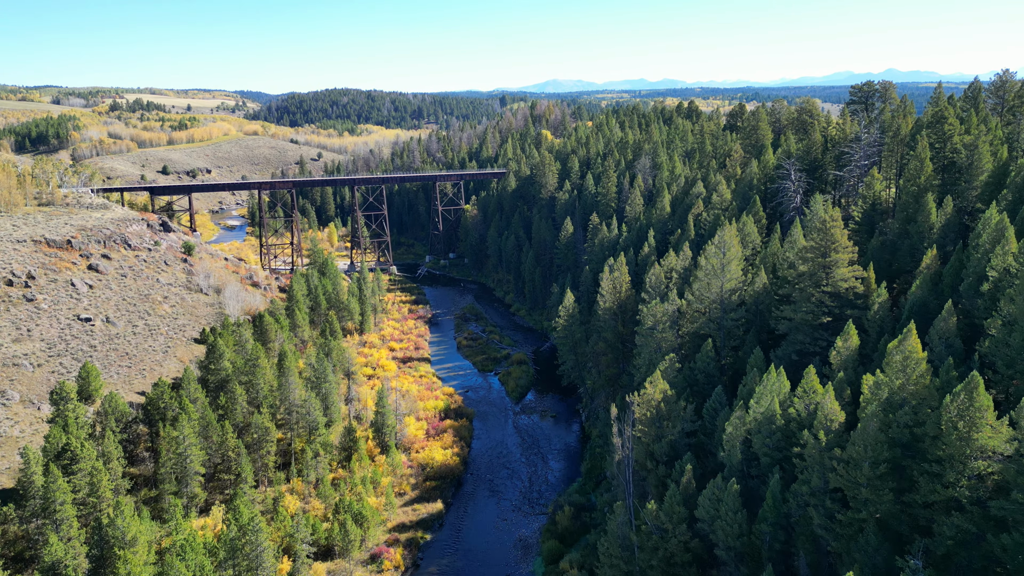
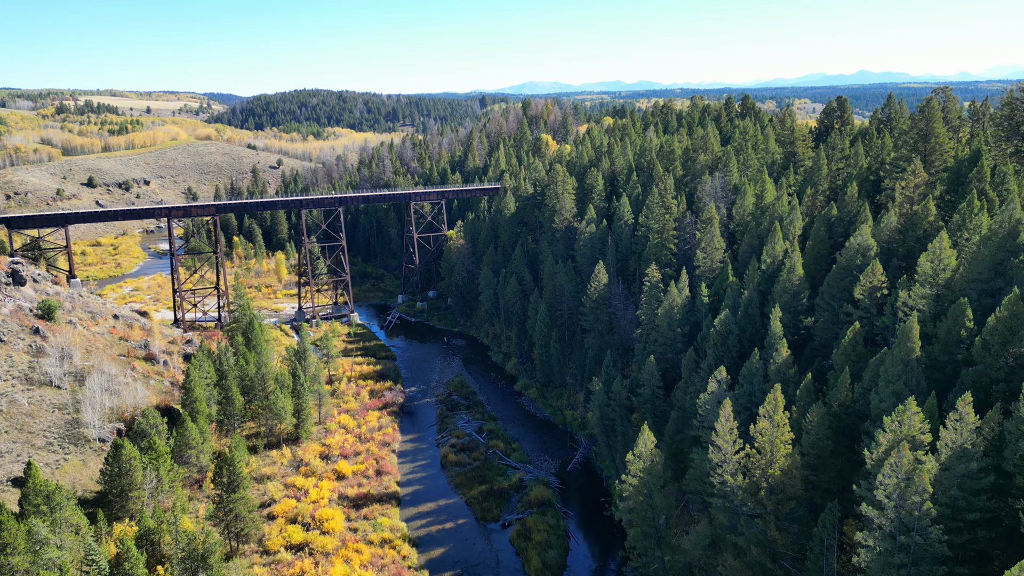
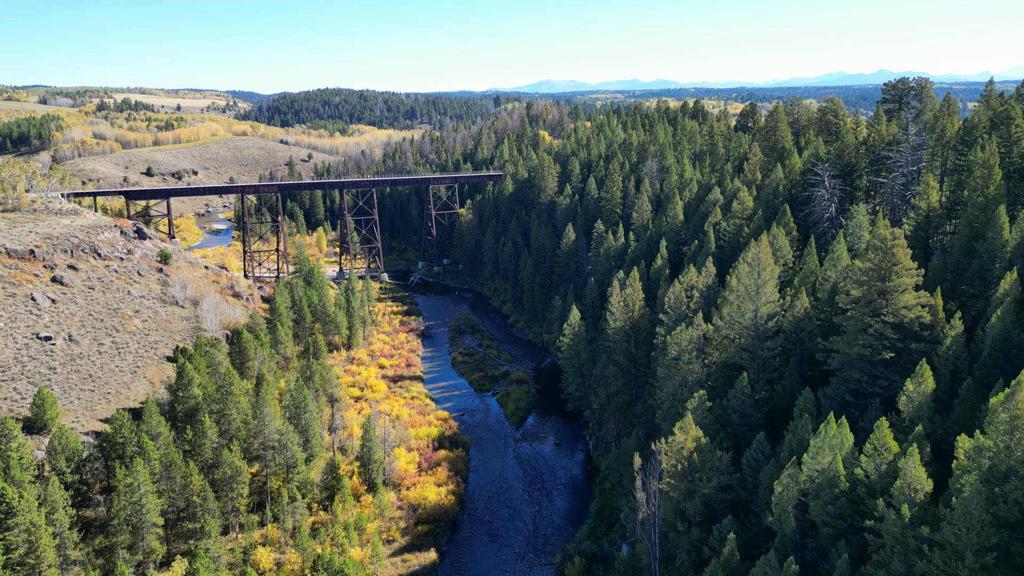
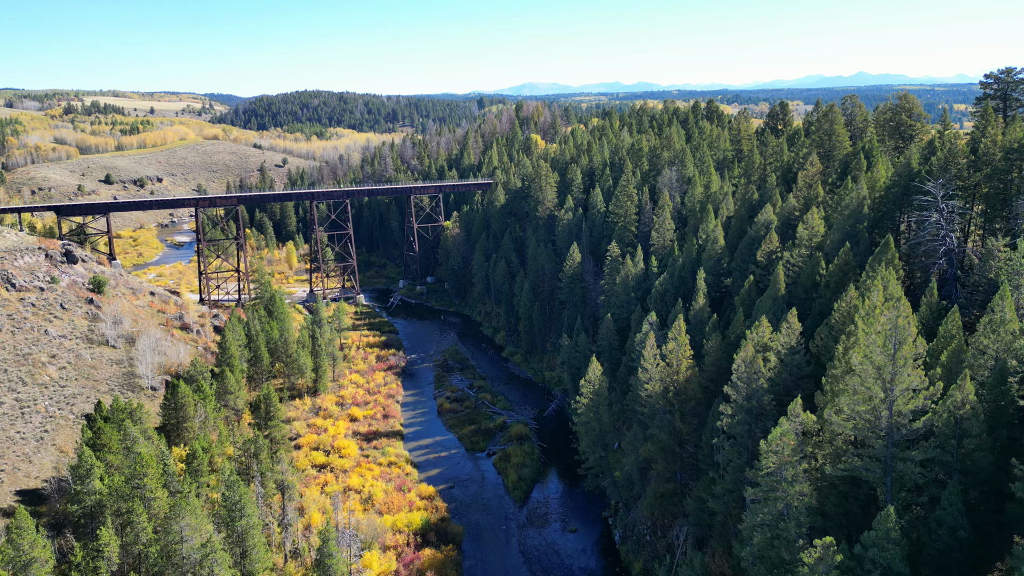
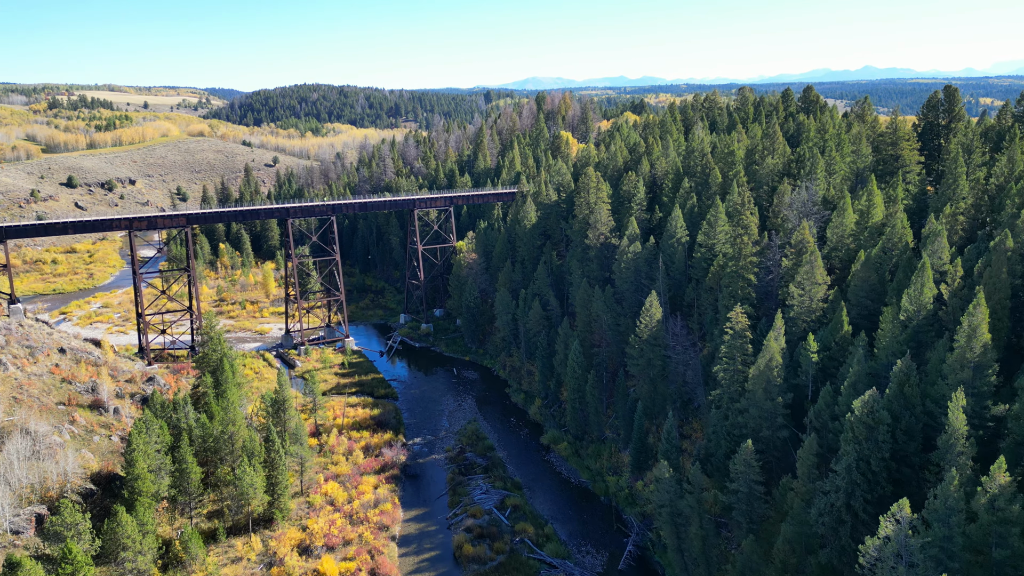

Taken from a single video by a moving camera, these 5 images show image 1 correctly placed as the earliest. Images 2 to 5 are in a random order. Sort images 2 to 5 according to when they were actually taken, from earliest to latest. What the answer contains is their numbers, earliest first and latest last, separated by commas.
3, 4, 2, 5
